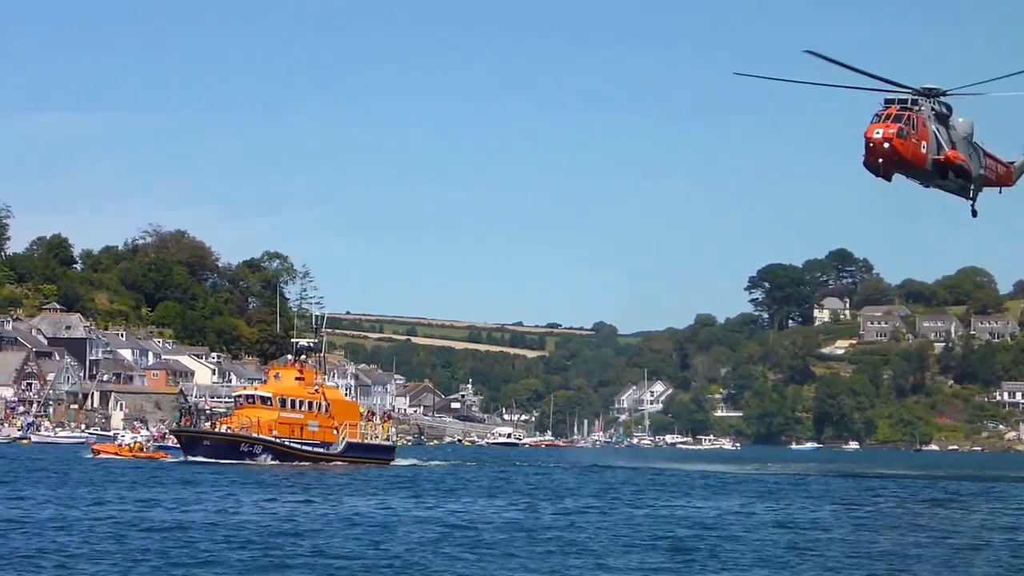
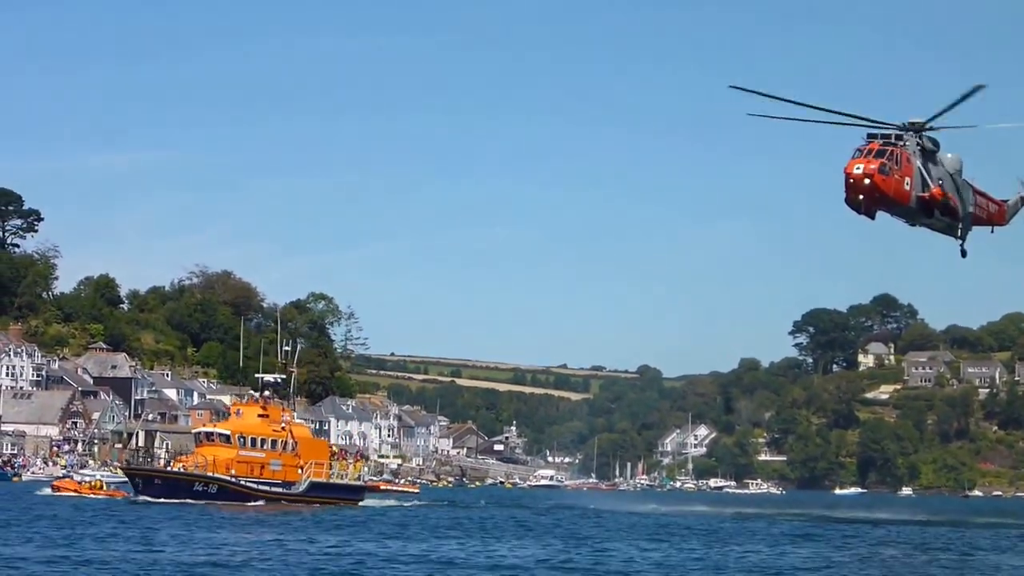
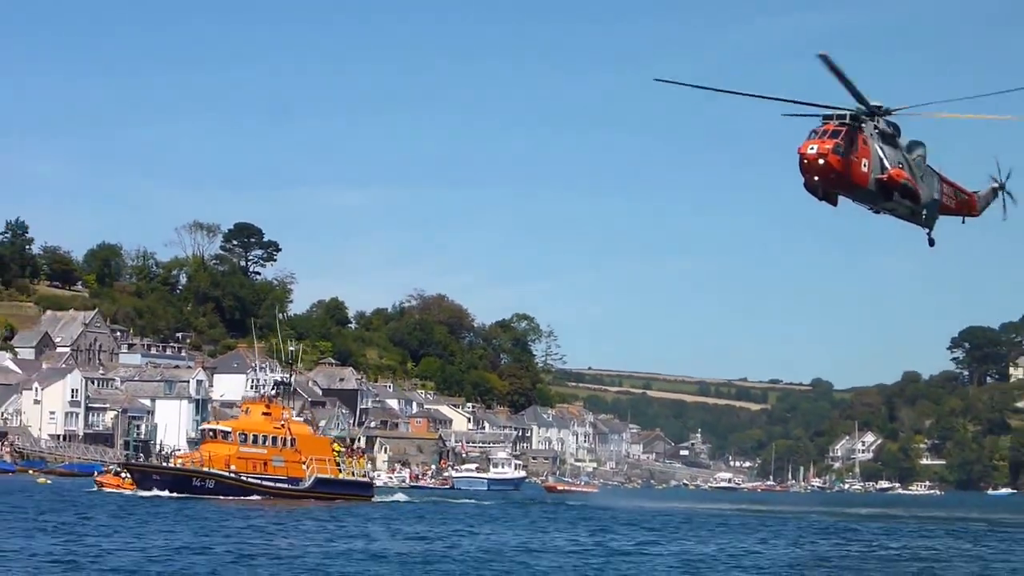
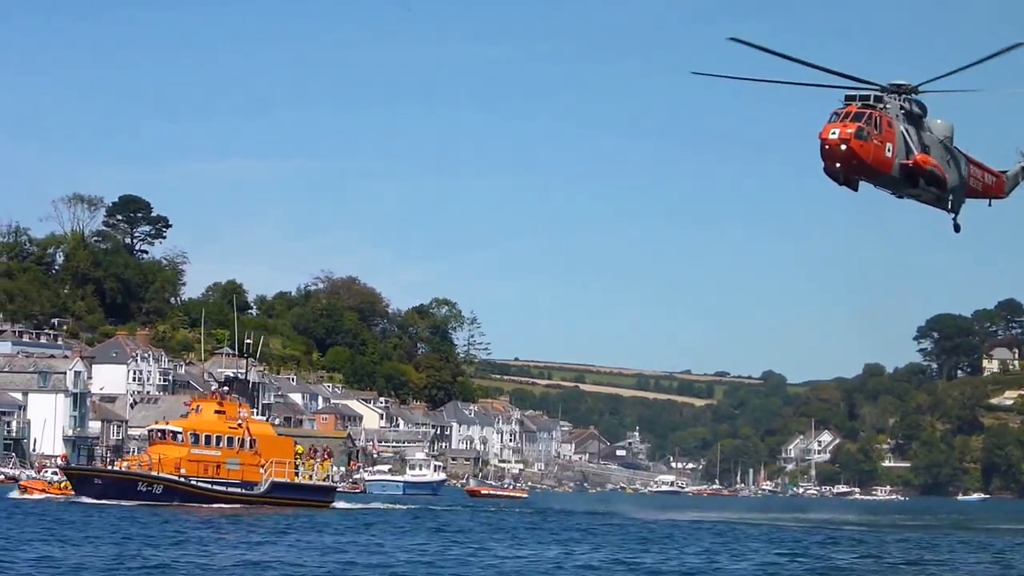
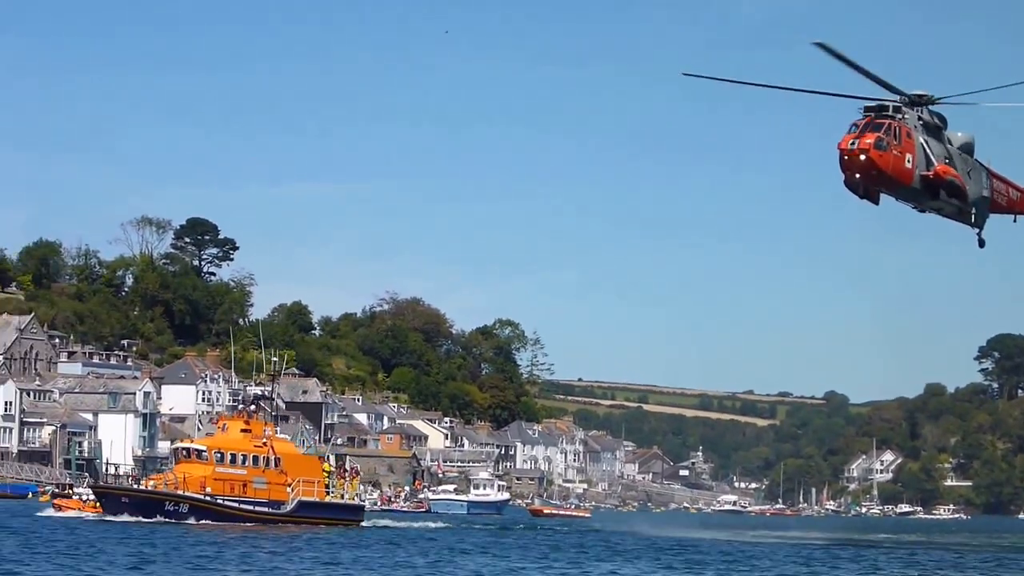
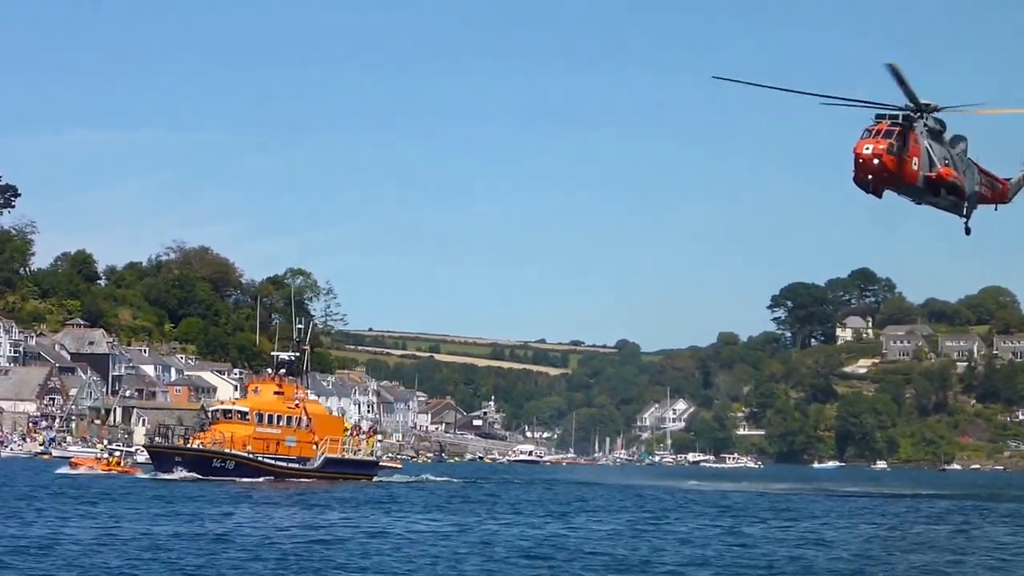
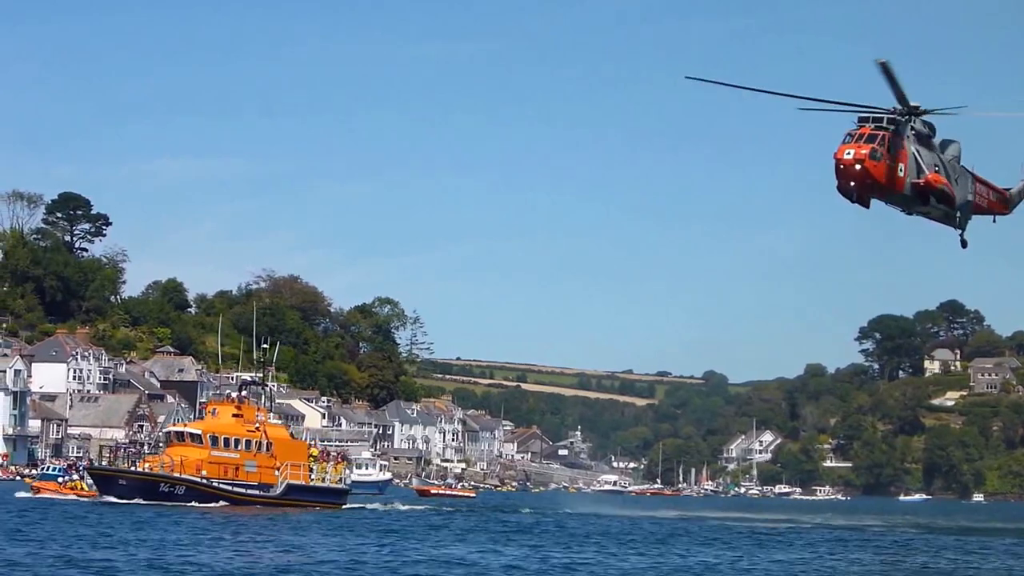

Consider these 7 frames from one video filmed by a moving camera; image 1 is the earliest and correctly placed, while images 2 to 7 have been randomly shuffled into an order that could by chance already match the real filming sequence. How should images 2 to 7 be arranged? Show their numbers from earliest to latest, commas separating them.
6, 2, 7, 4, 5, 3
